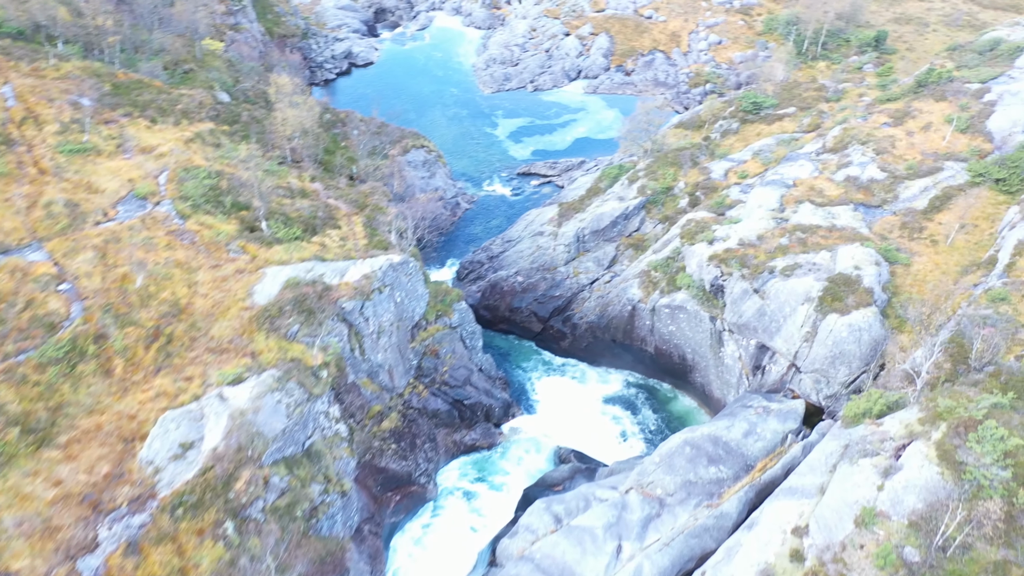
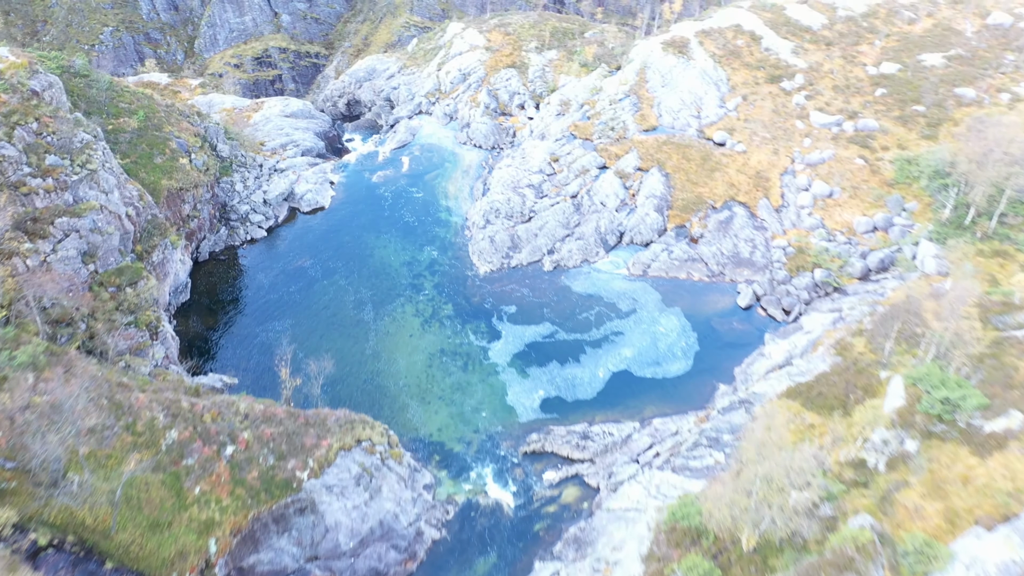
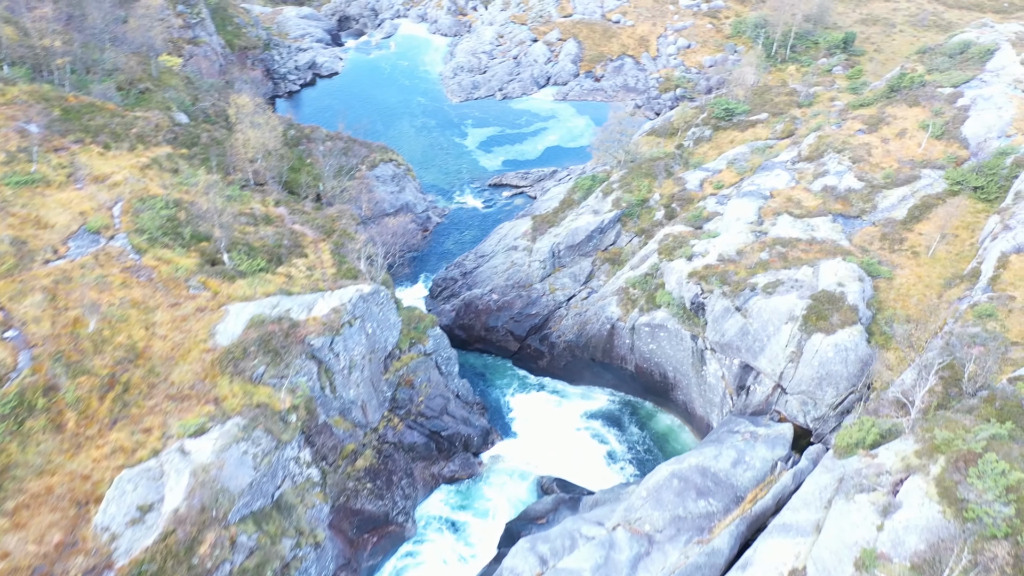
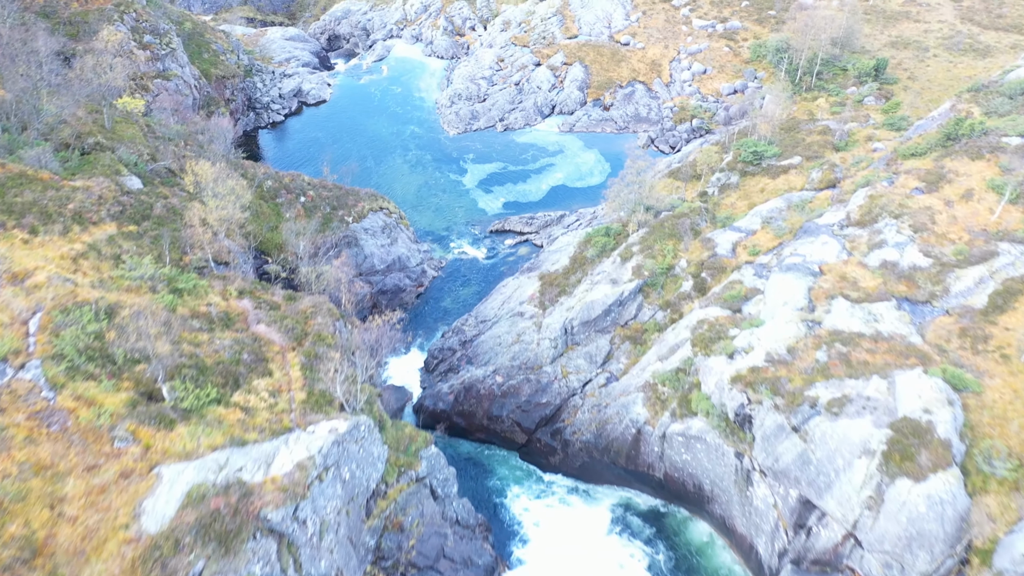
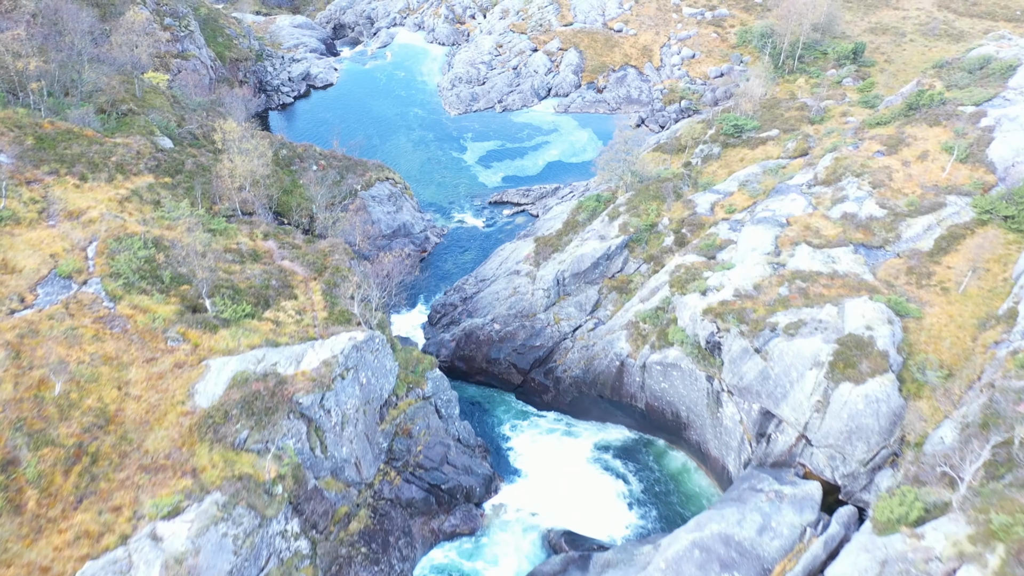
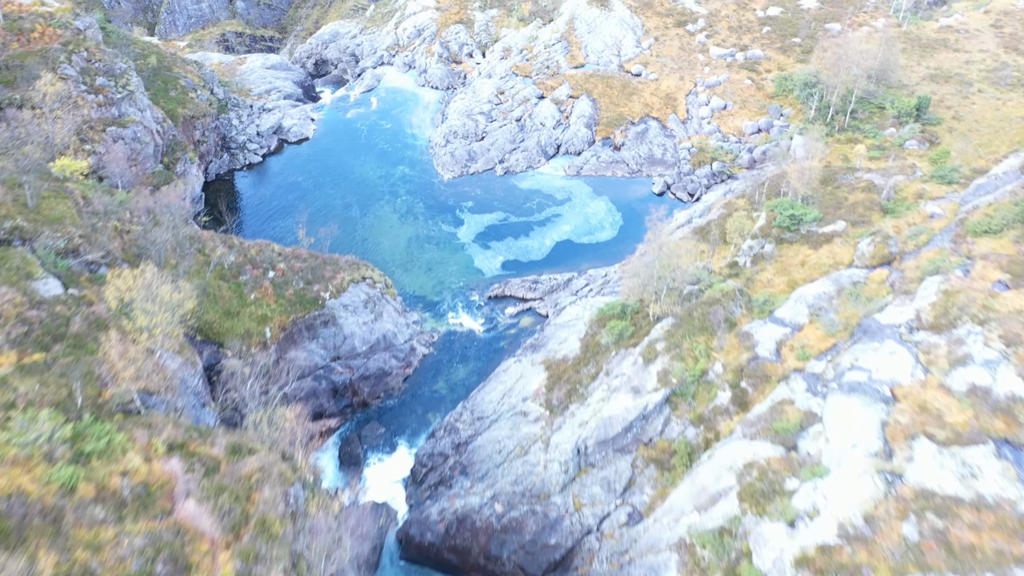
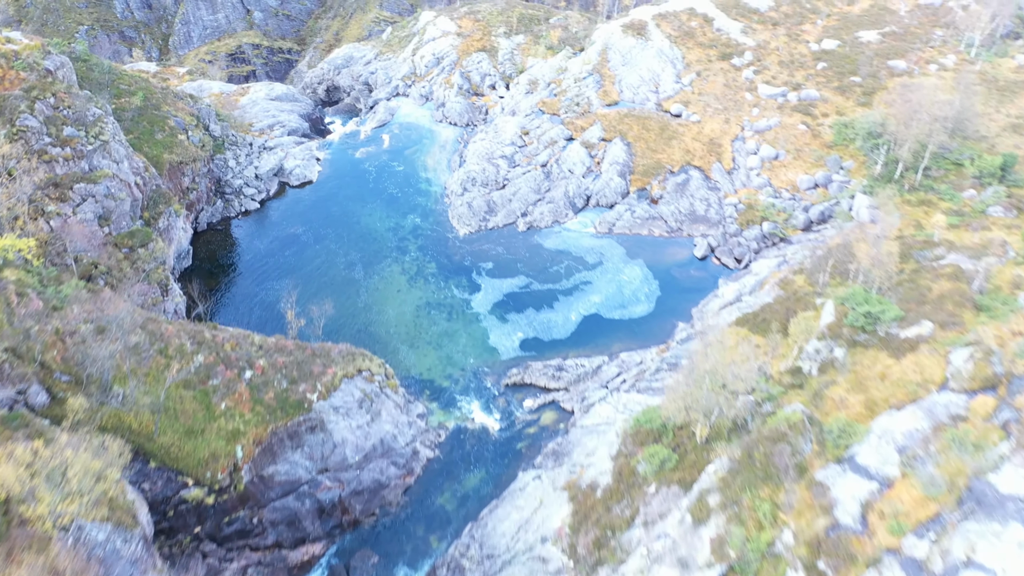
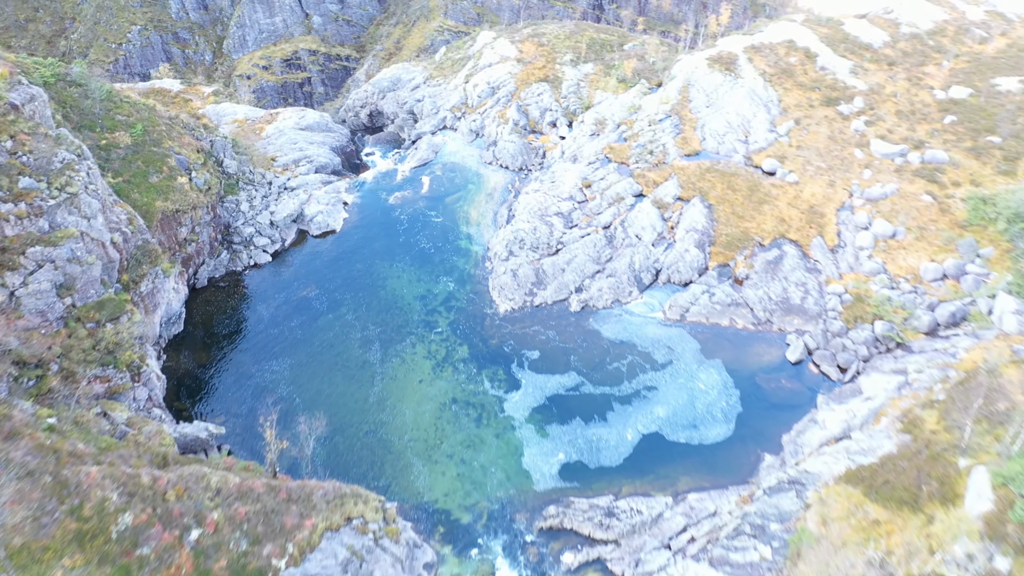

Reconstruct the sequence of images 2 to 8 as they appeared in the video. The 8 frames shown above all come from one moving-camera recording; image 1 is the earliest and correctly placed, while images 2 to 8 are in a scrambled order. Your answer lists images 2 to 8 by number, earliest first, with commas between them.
3, 5, 4, 6, 7, 2, 8
